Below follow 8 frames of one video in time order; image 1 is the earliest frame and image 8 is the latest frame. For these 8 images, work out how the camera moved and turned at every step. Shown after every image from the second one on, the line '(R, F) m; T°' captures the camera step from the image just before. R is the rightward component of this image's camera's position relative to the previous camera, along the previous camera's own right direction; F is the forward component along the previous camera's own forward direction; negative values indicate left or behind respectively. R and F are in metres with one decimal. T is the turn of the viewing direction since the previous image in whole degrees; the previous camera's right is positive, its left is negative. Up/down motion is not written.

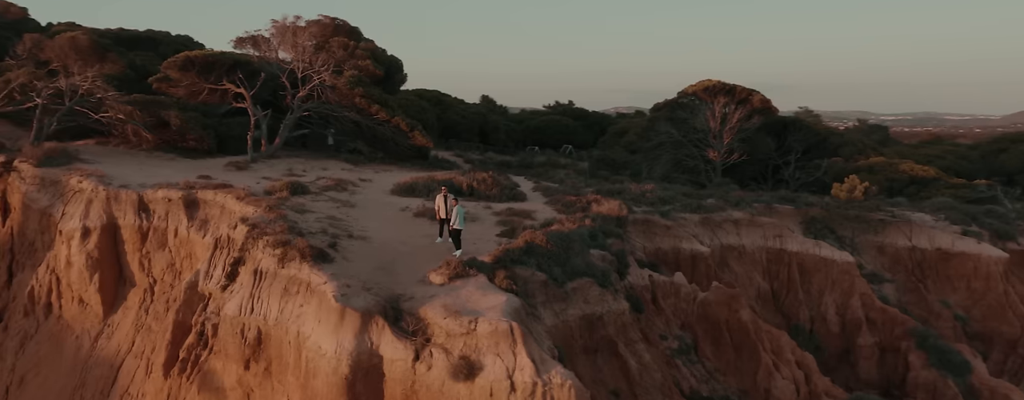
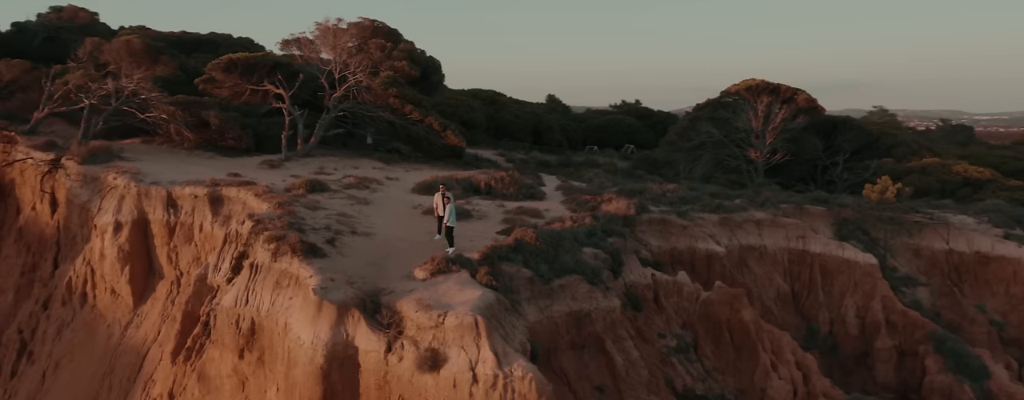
(+0.8, -0.2) m; -4°
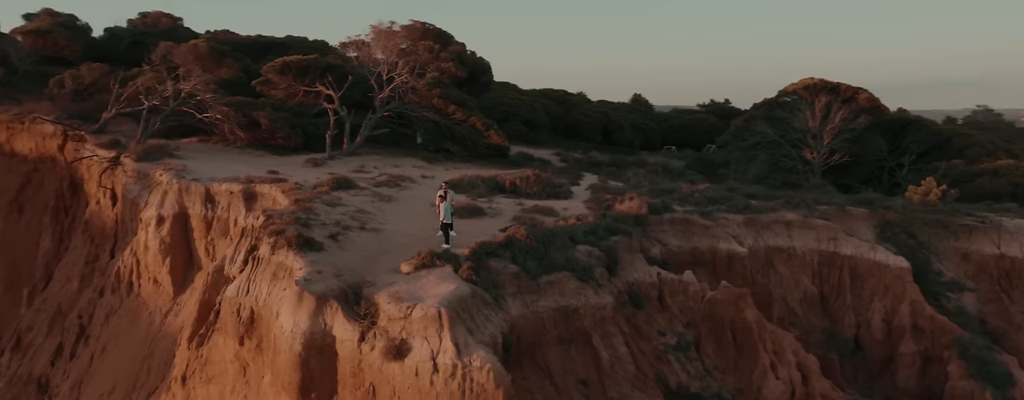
(+1.0, -0.2) m; -5°
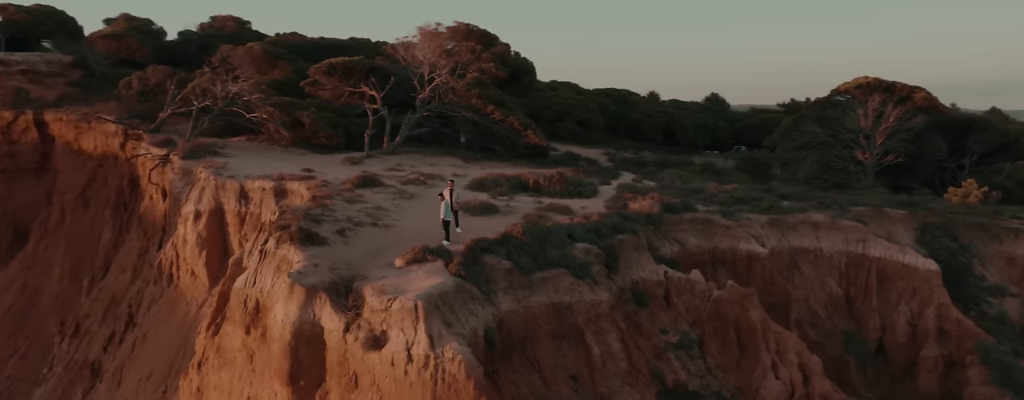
(+0.8, -0.2) m; -5°
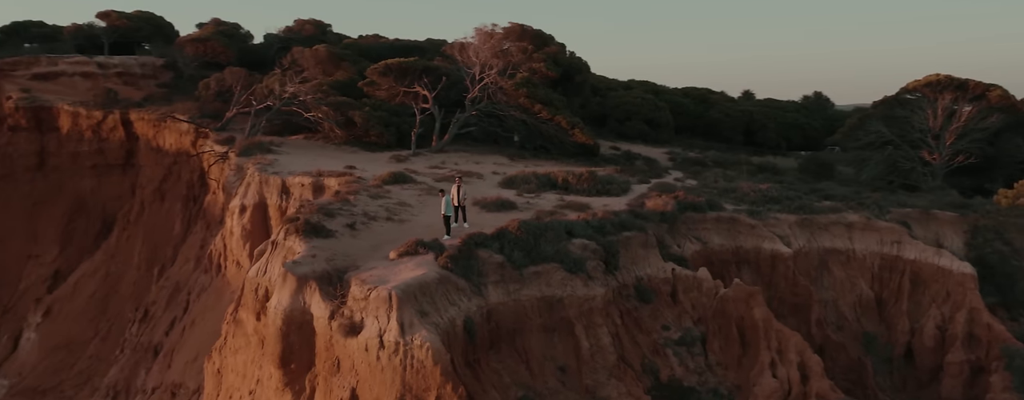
(+1.1, -0.3) m; -6°
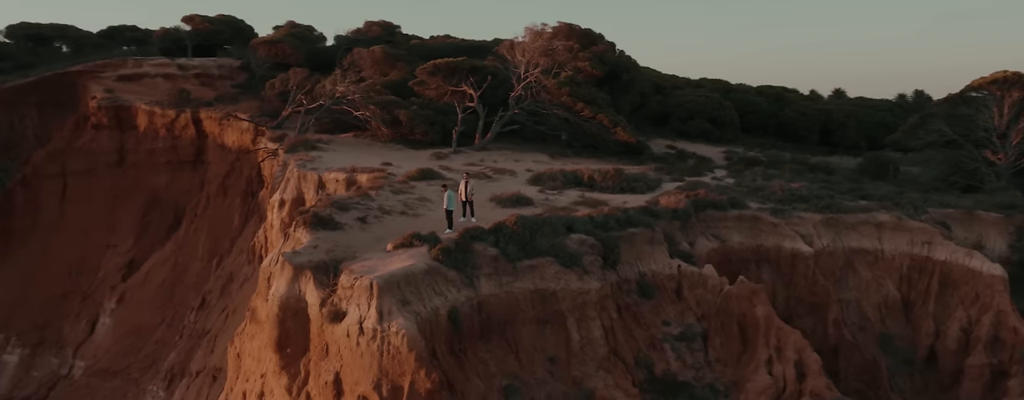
(+1.0, -0.3) m; -5°
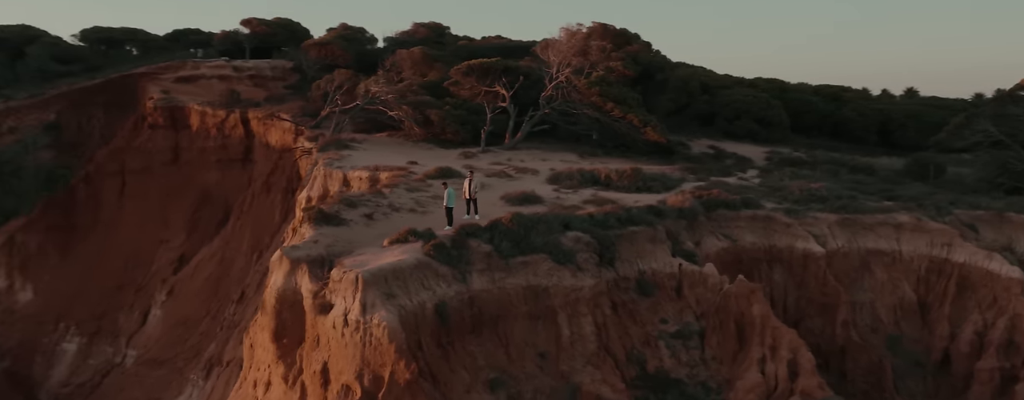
(+0.8, -0.3) m; -4°
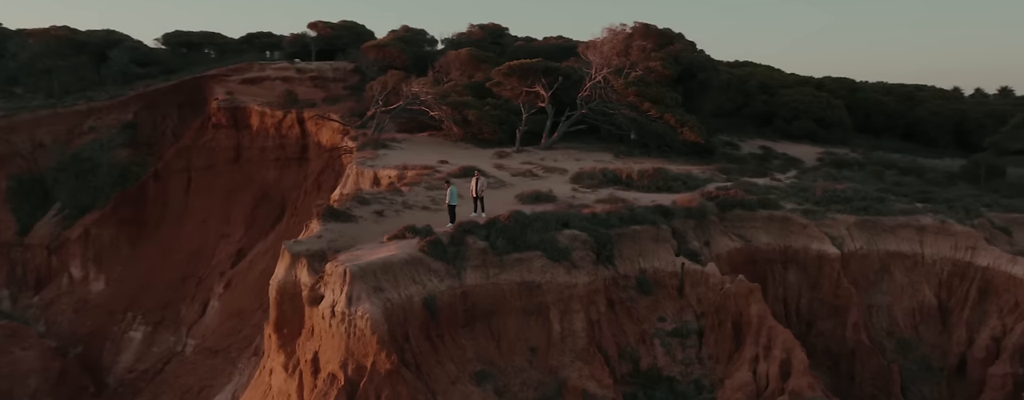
(+1.0, -0.3) m; -5°
